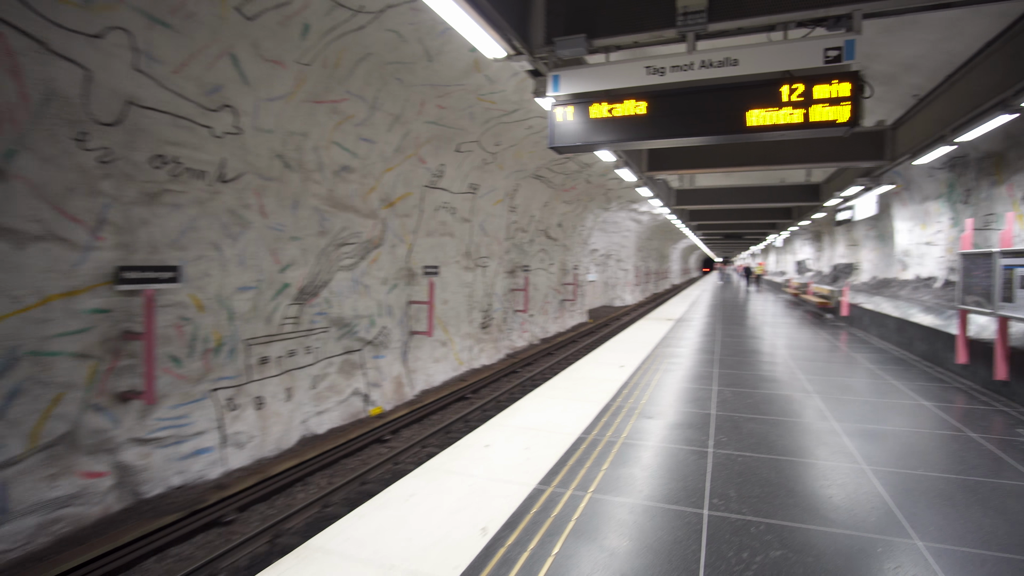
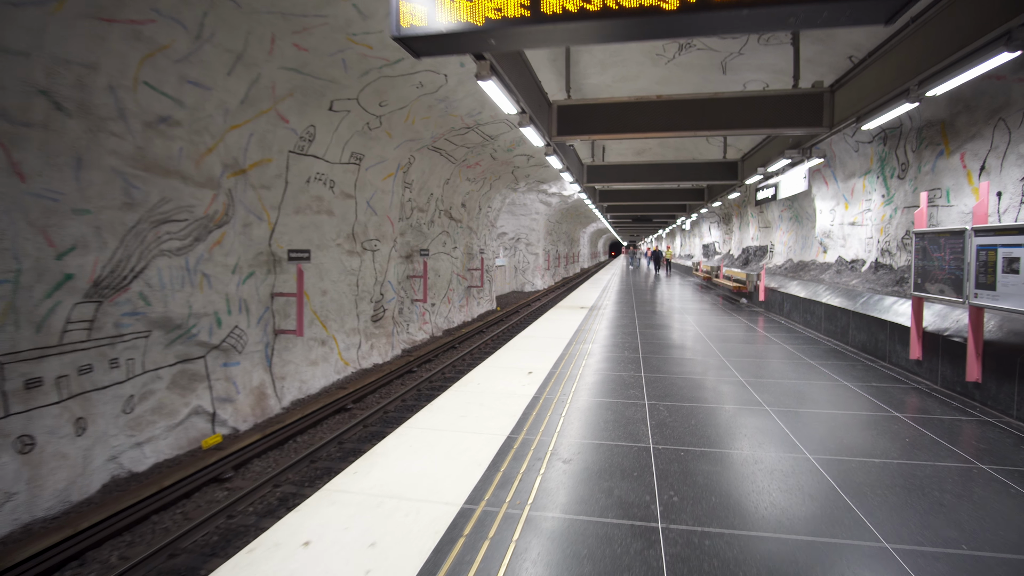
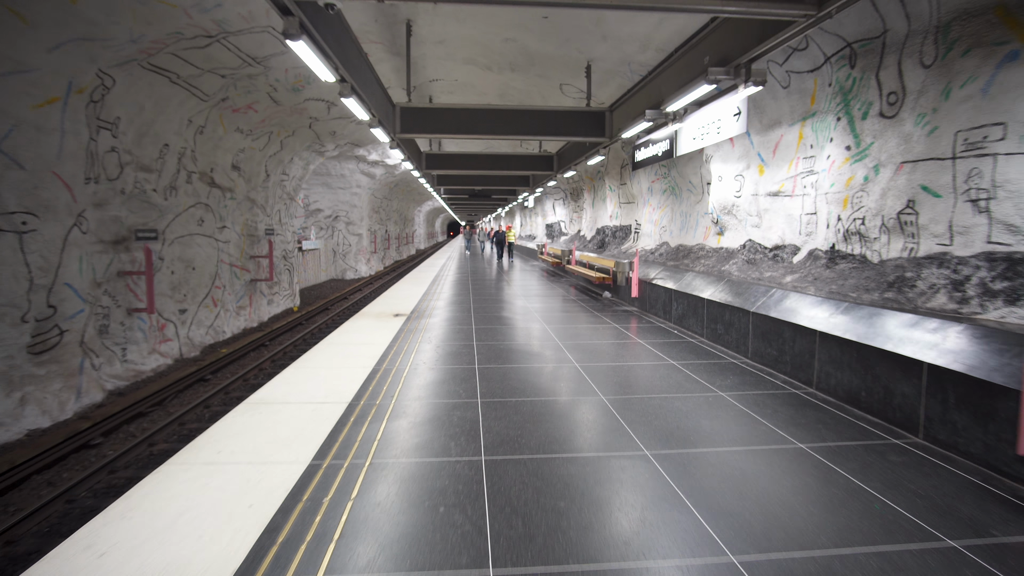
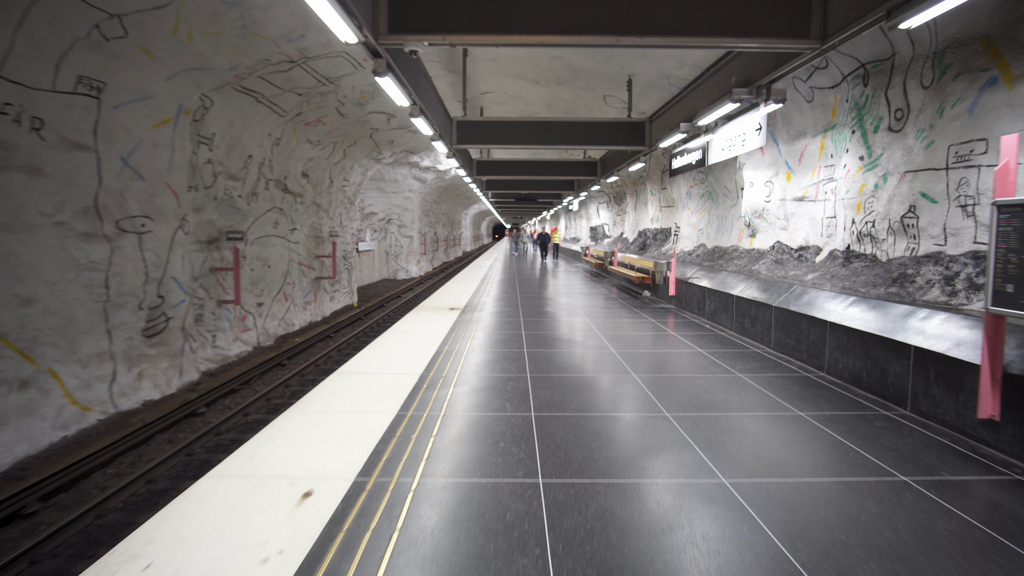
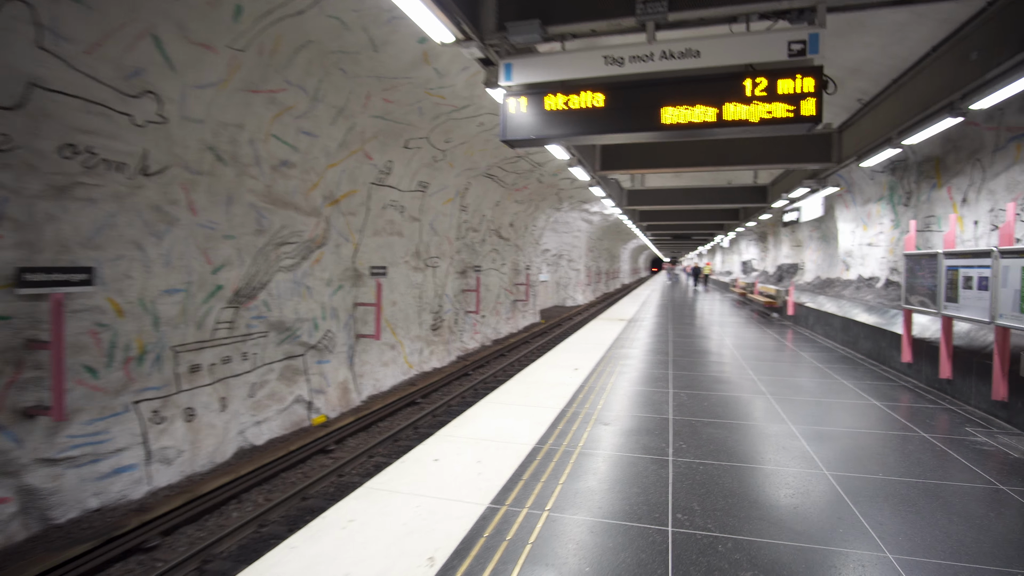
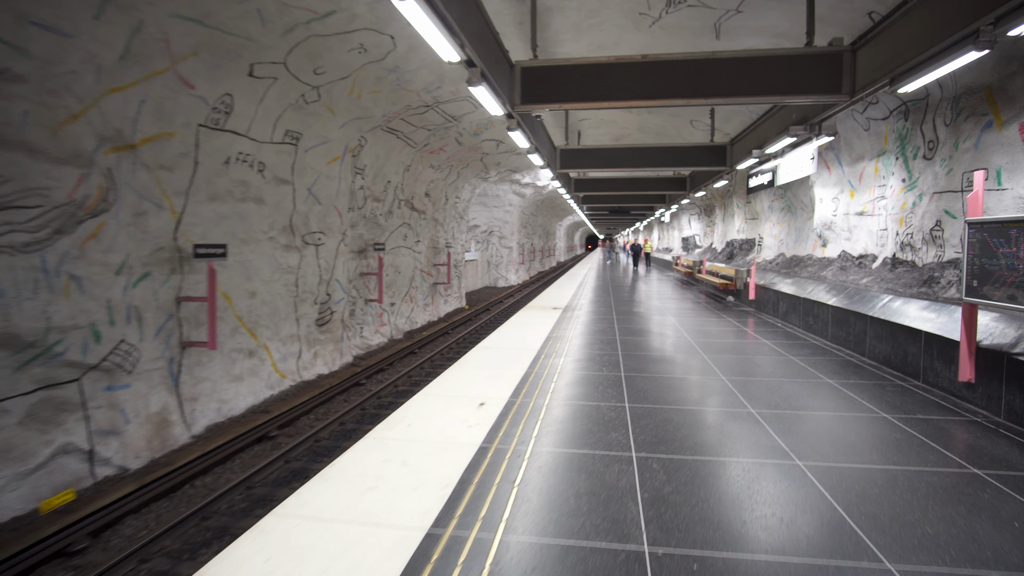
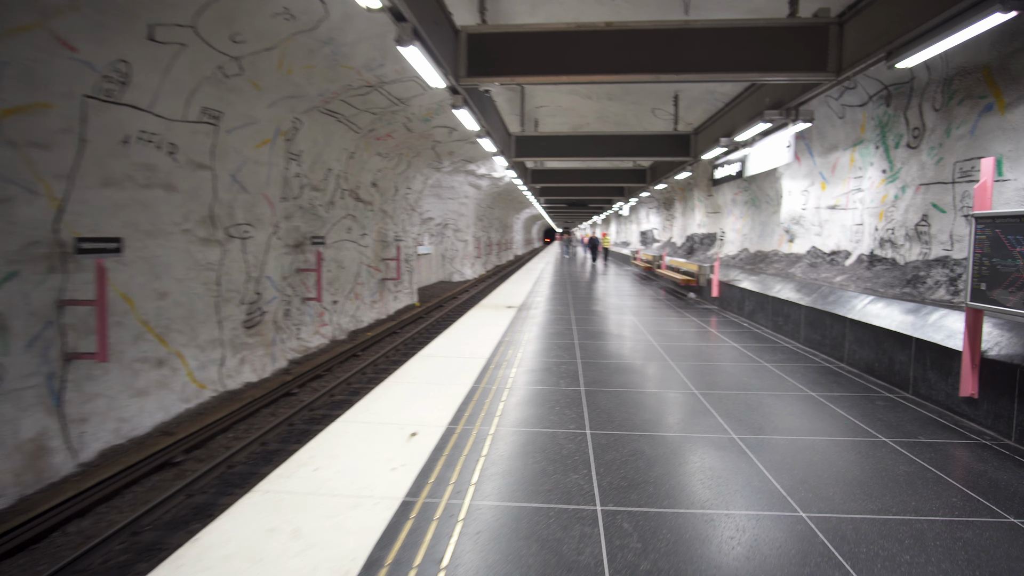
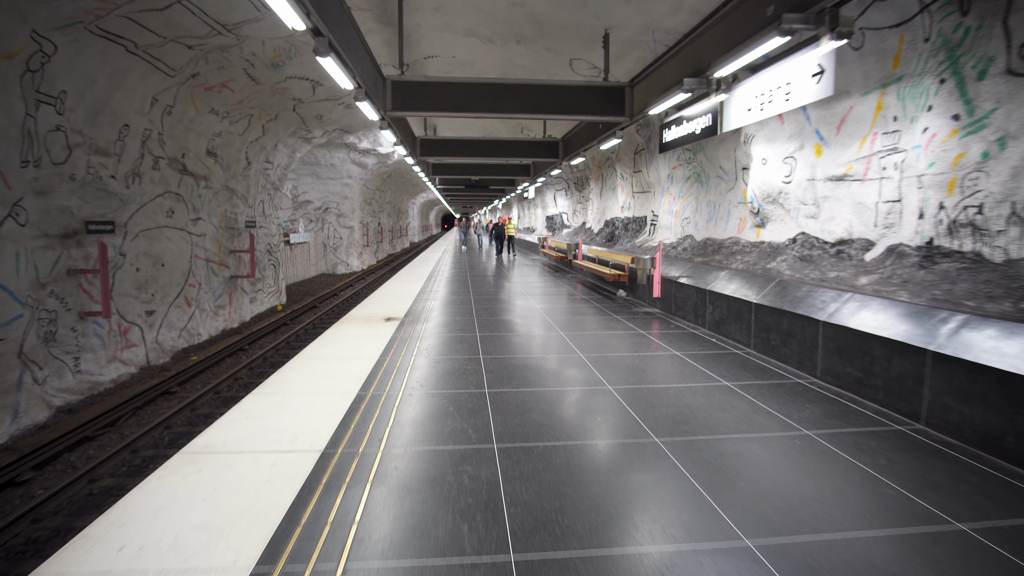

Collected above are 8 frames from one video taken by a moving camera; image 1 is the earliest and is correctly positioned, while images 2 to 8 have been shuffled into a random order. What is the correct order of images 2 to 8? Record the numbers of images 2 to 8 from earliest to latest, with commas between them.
5, 2, 6, 7, 4, 3, 8
